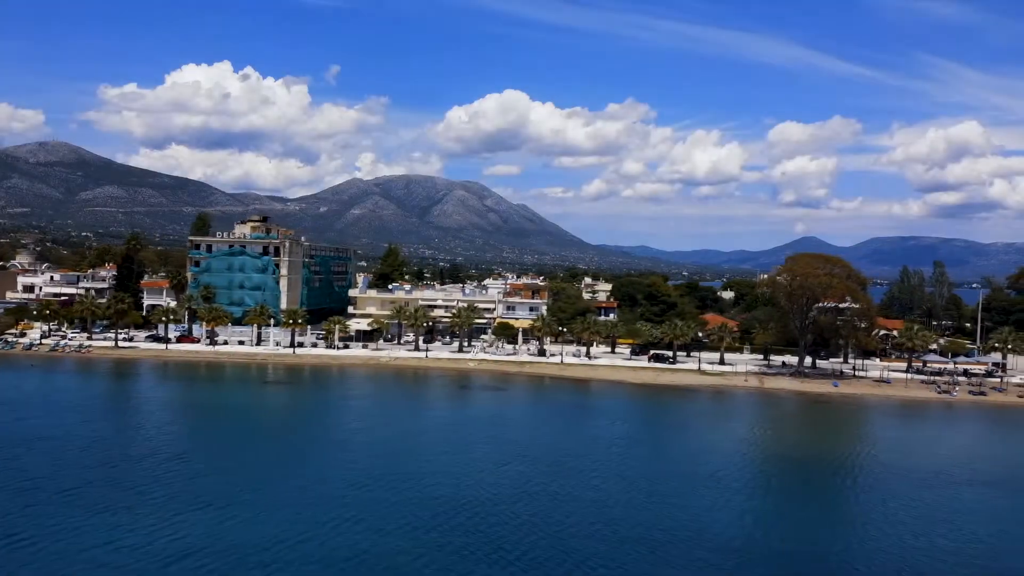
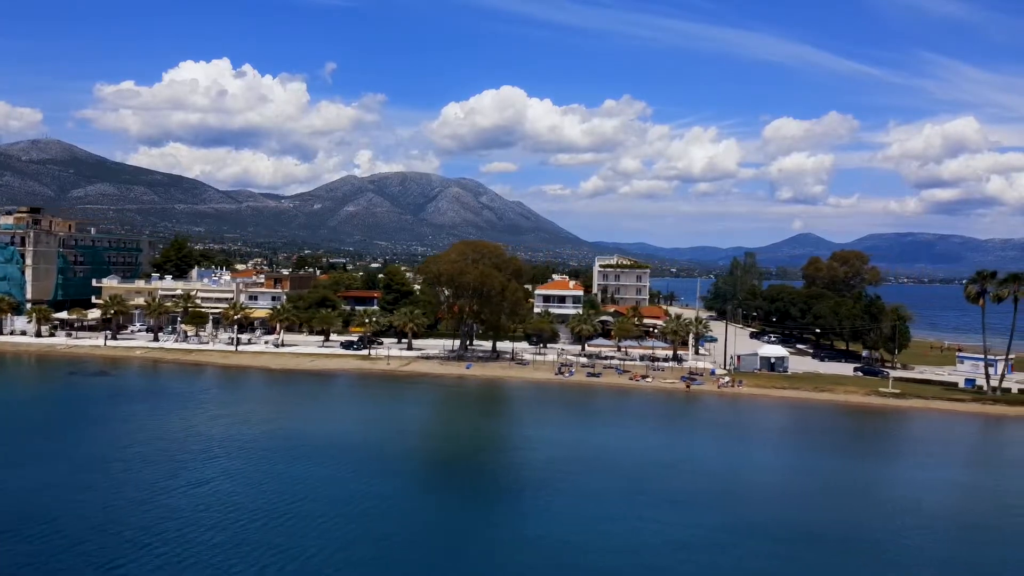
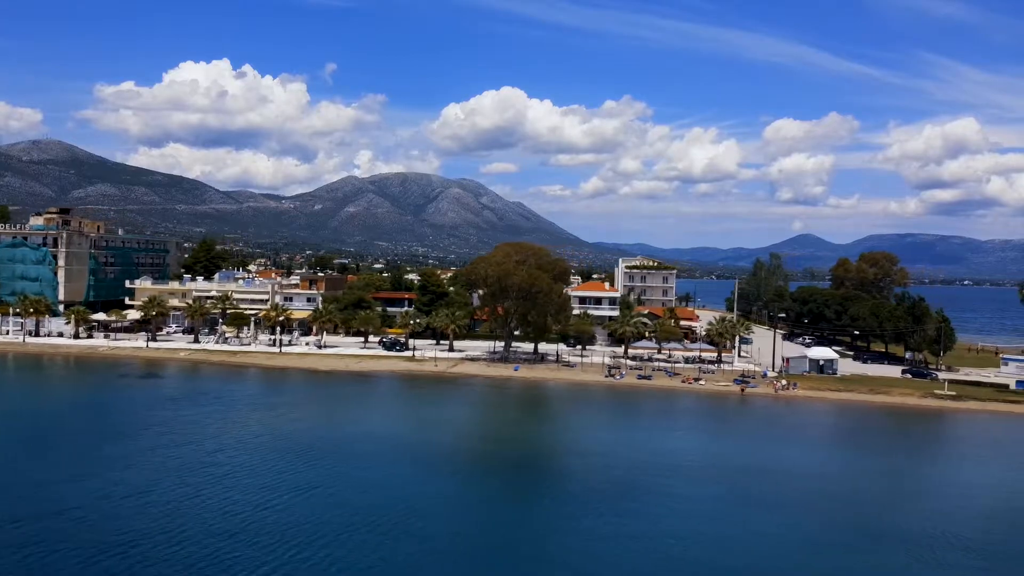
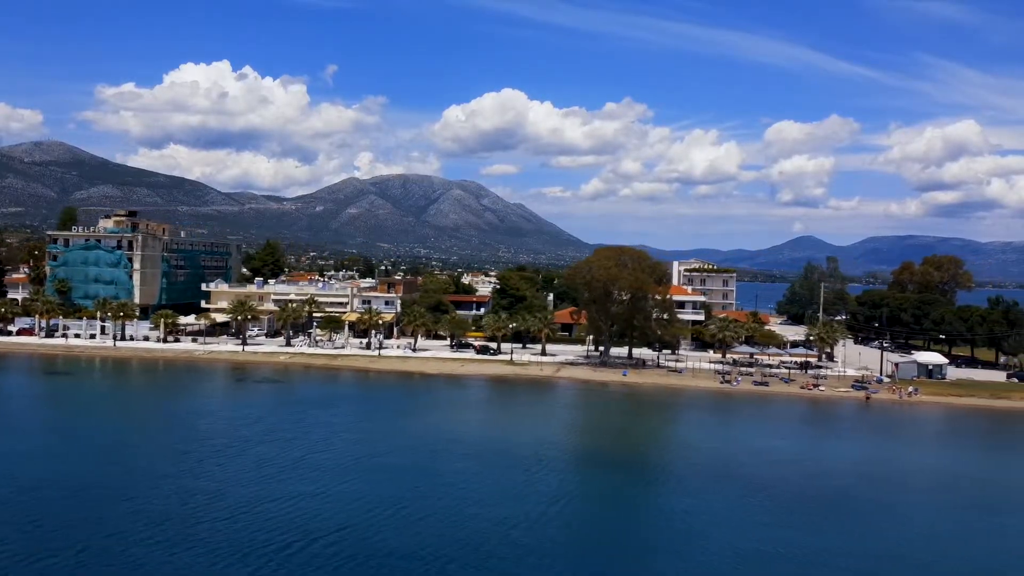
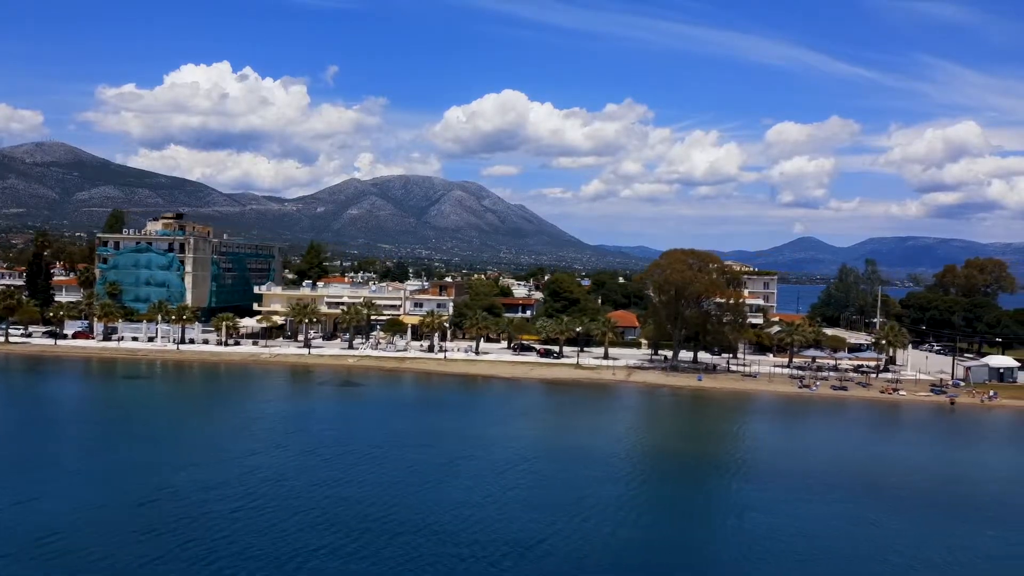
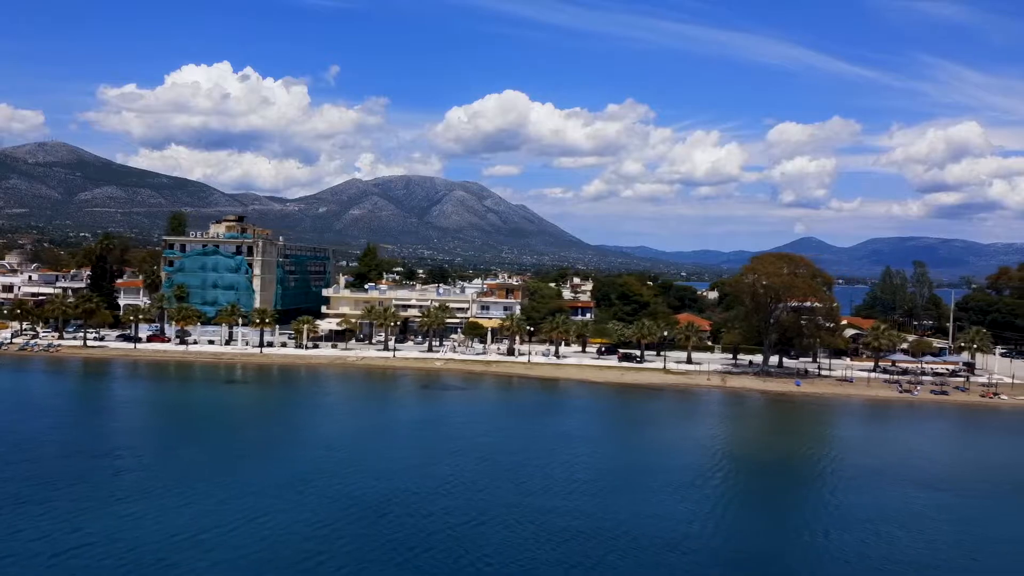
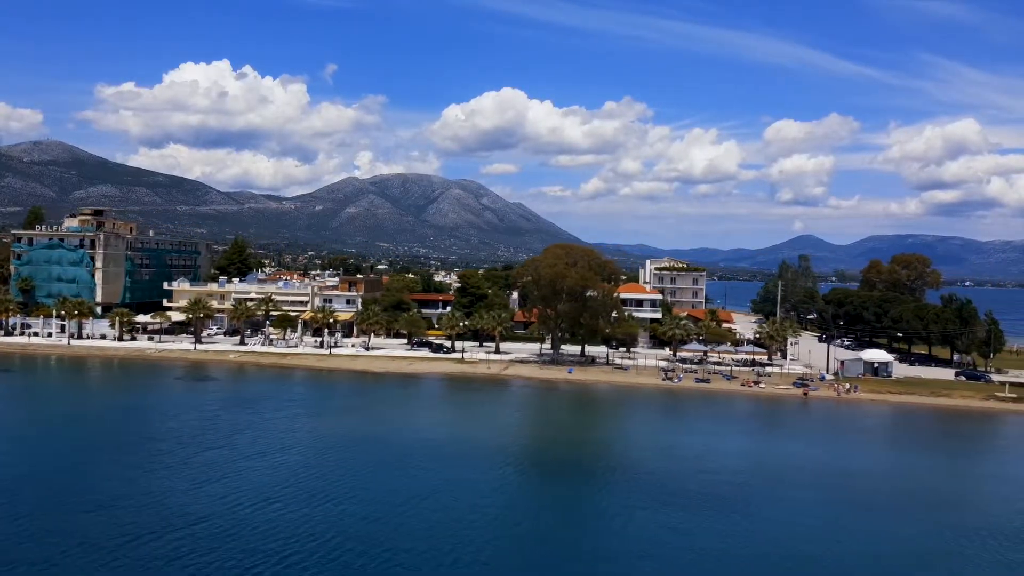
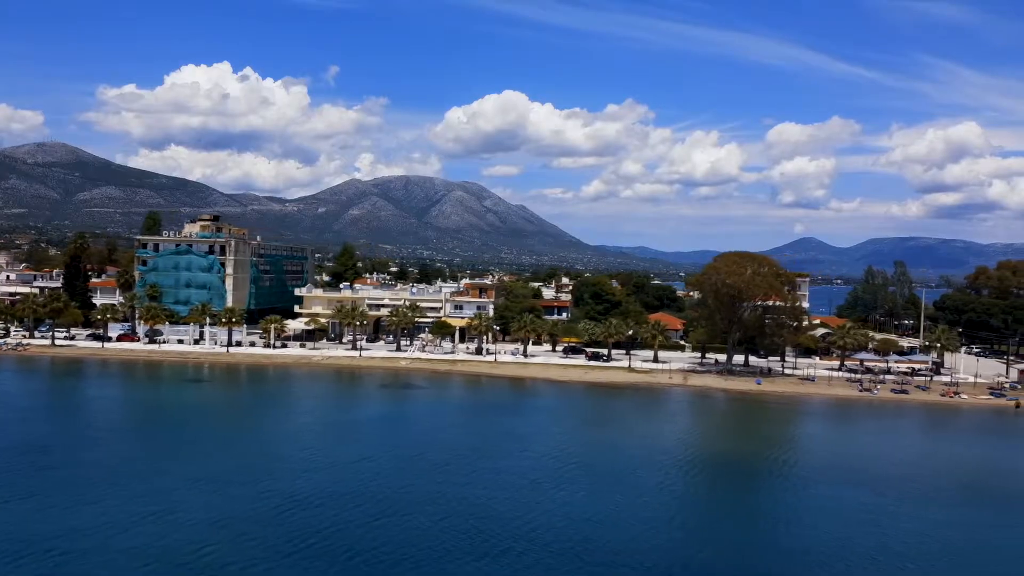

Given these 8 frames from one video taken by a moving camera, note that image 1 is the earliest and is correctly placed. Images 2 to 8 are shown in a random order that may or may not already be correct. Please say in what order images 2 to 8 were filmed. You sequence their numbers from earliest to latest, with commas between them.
6, 8, 5, 4, 7, 3, 2
